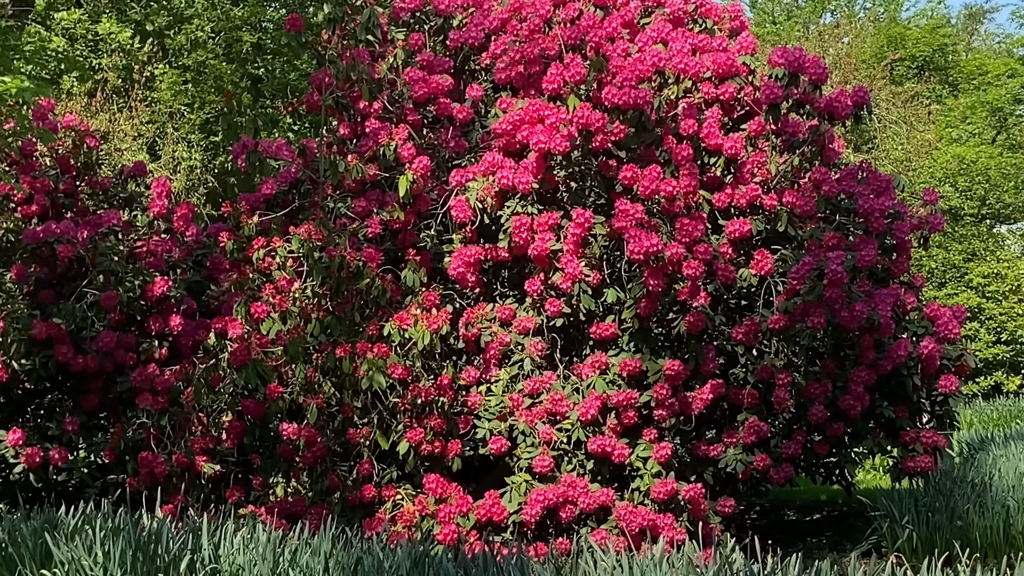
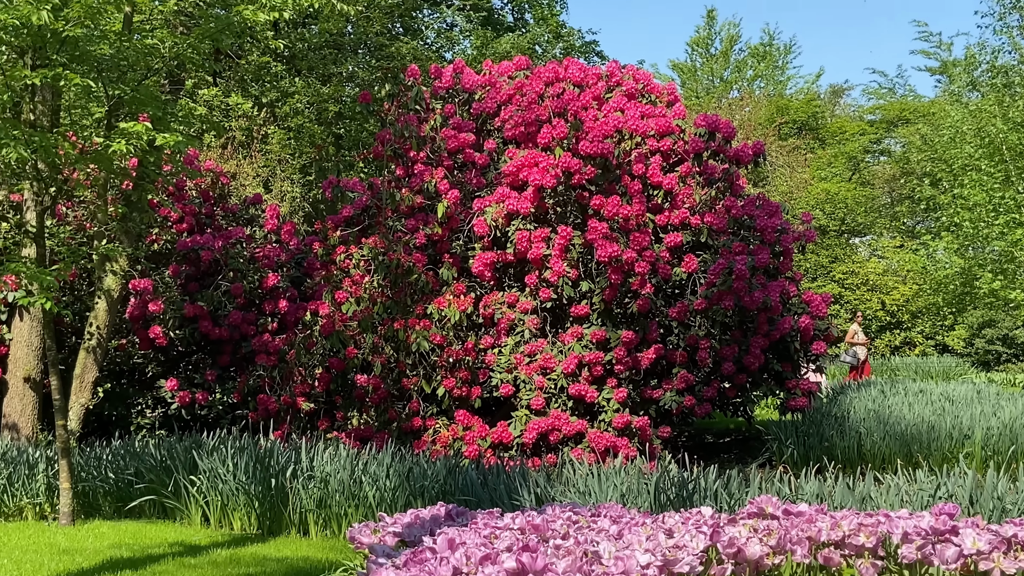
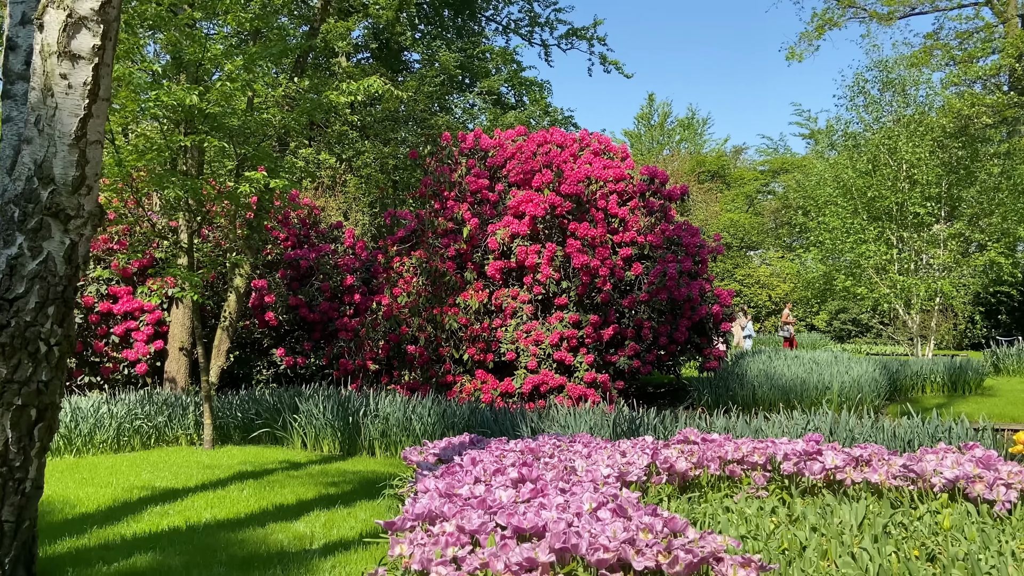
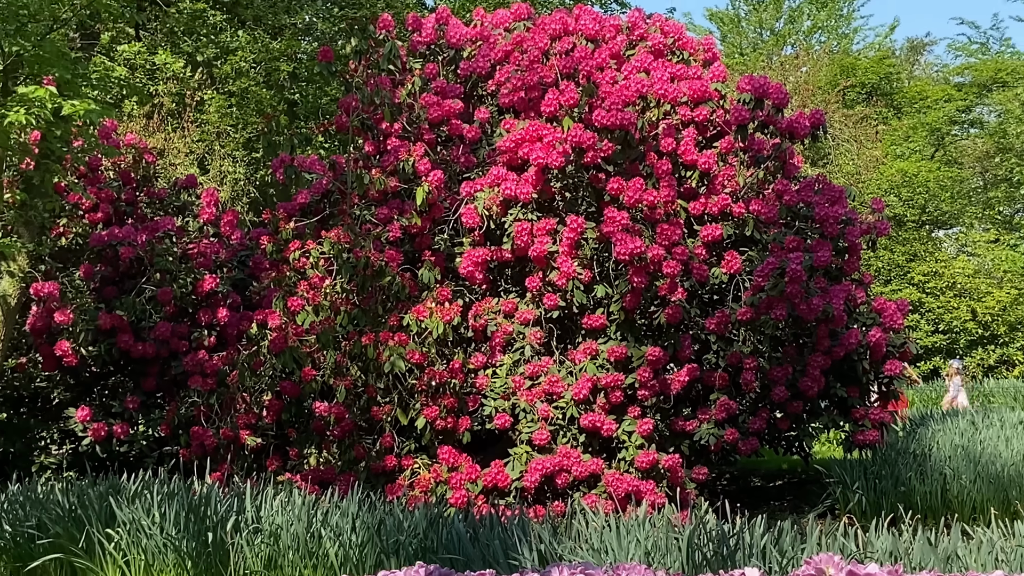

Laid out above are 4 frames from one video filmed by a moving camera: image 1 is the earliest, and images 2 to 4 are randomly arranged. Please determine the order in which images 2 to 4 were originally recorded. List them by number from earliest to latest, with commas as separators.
4, 2, 3
